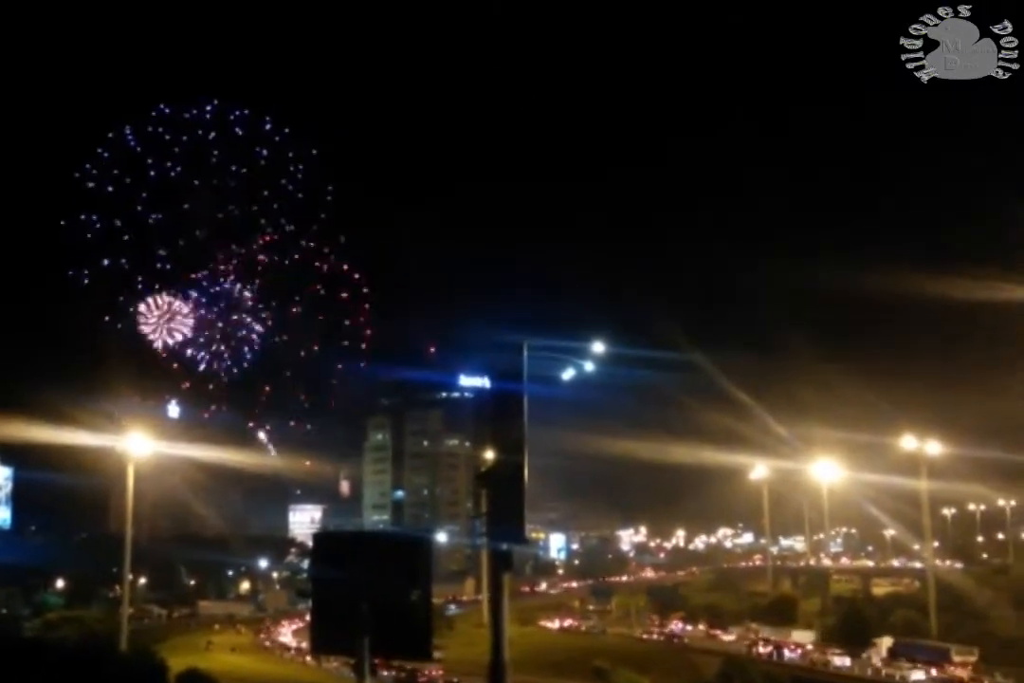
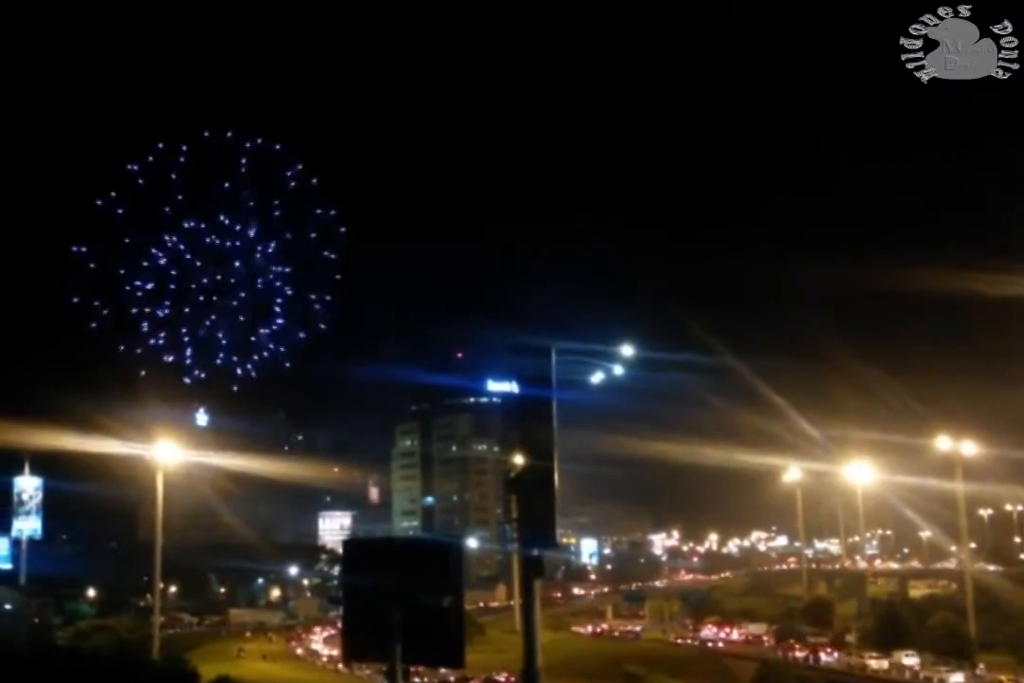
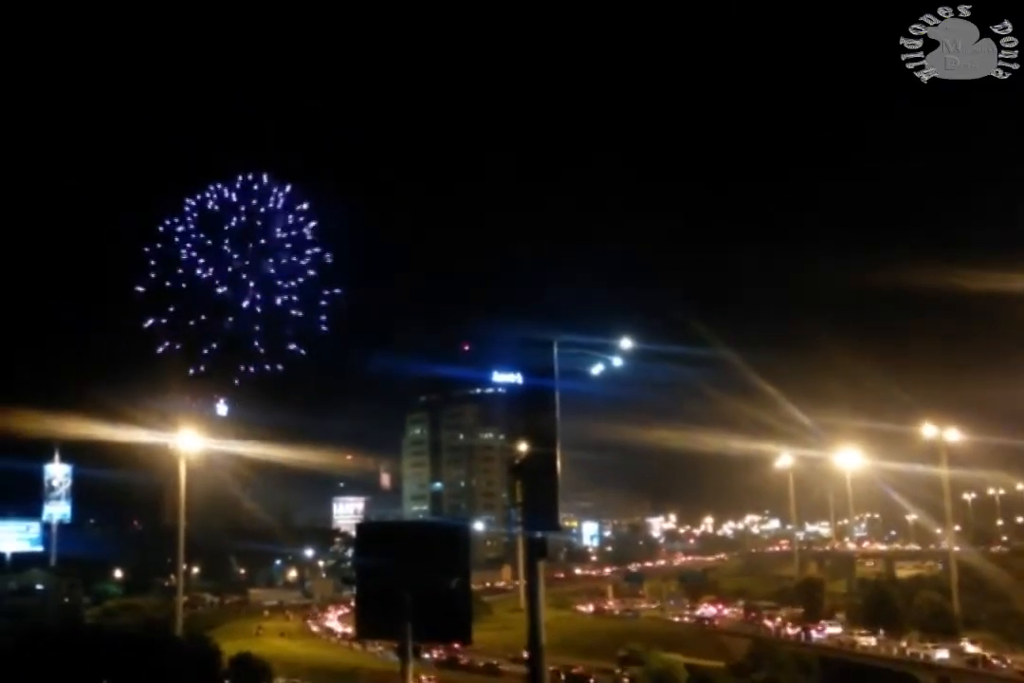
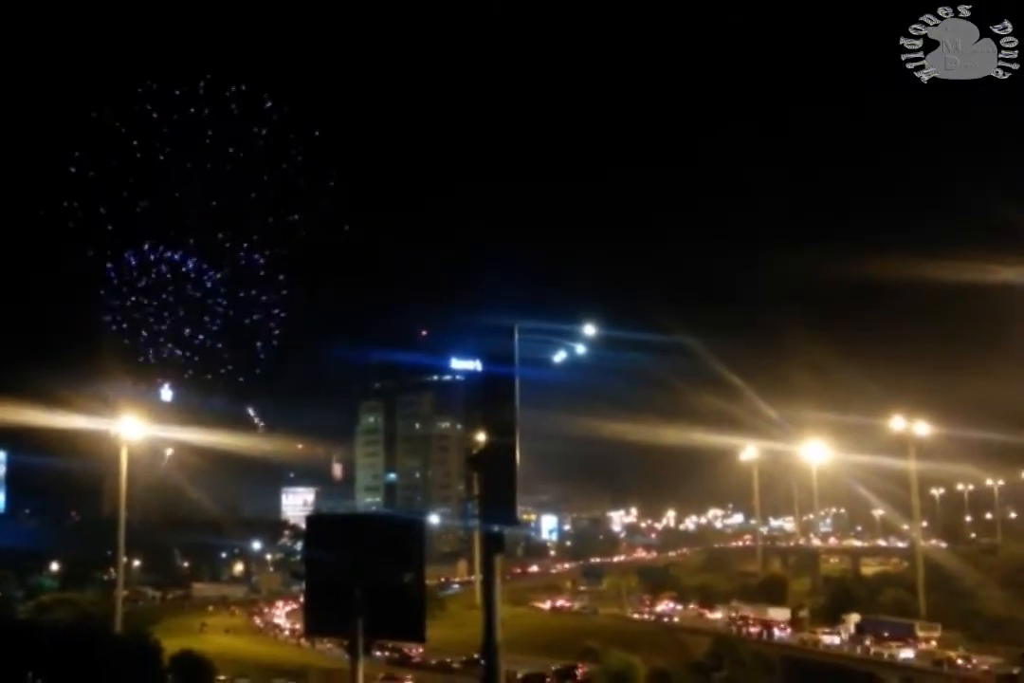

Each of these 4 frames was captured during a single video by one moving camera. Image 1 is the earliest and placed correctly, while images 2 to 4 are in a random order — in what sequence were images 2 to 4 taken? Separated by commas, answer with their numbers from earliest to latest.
4, 2, 3
